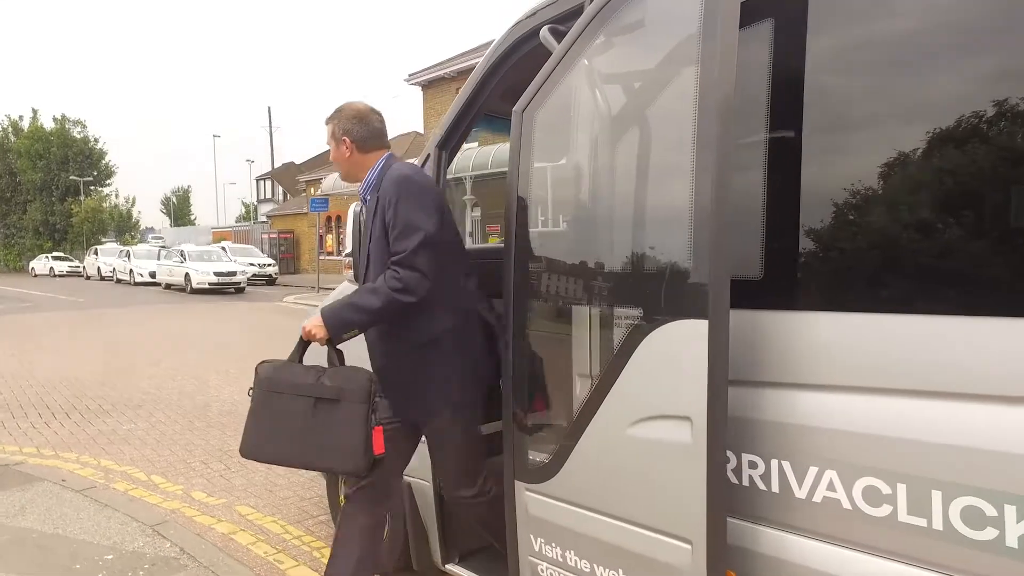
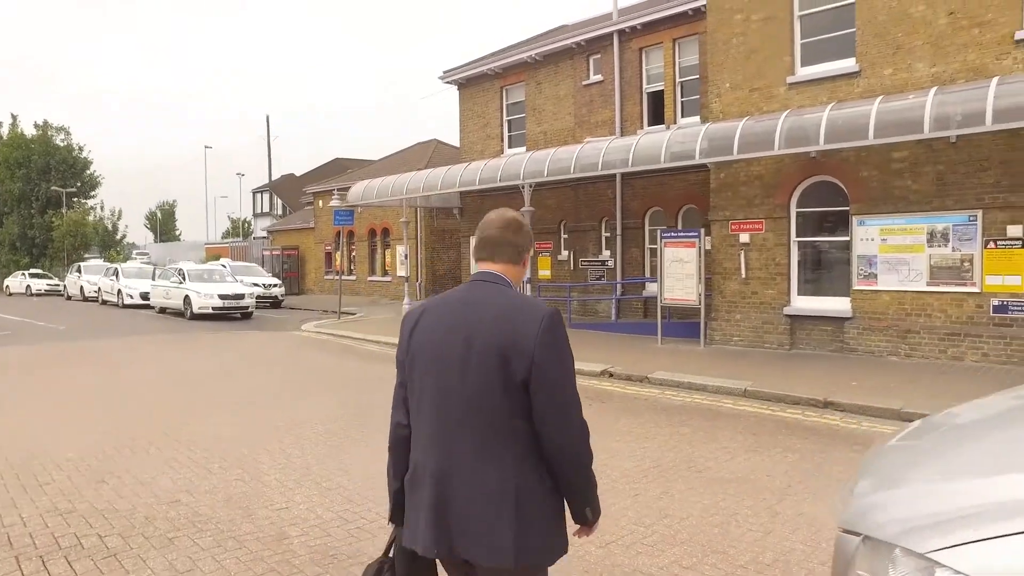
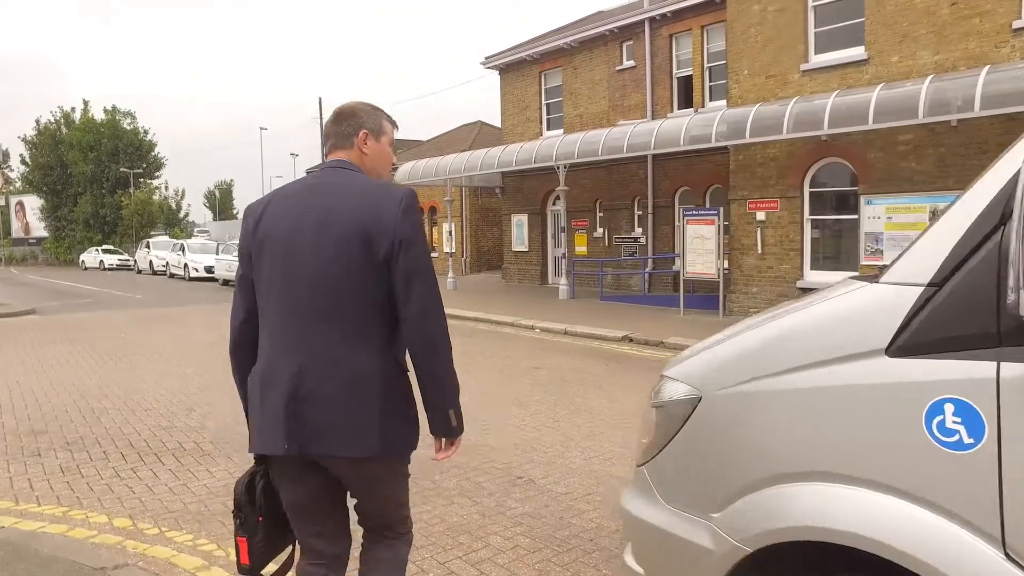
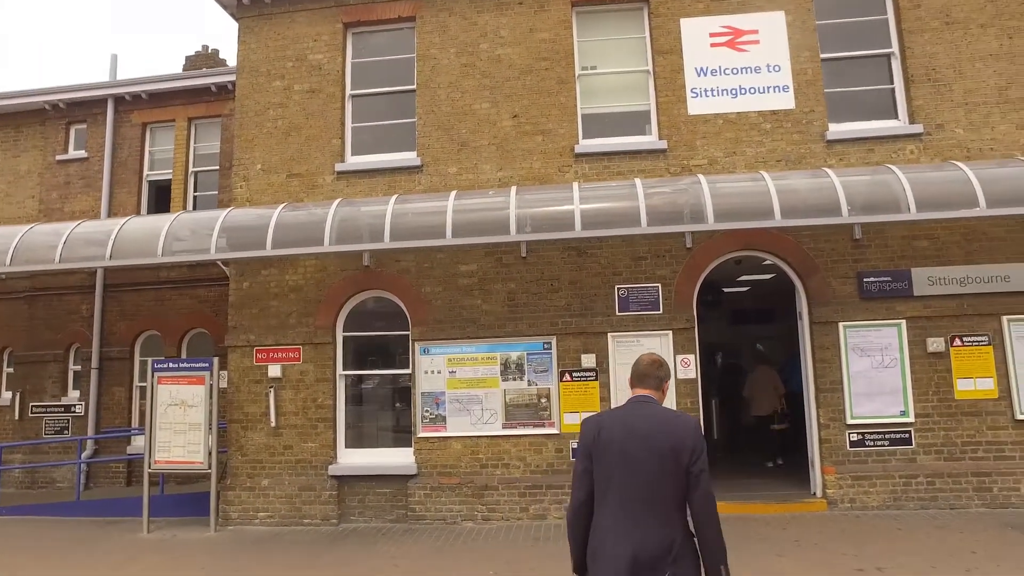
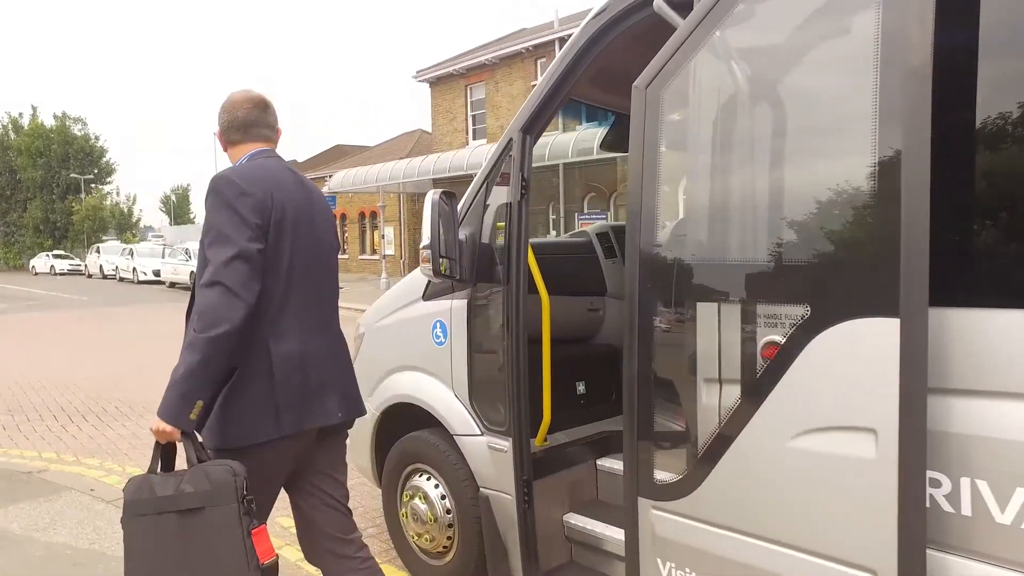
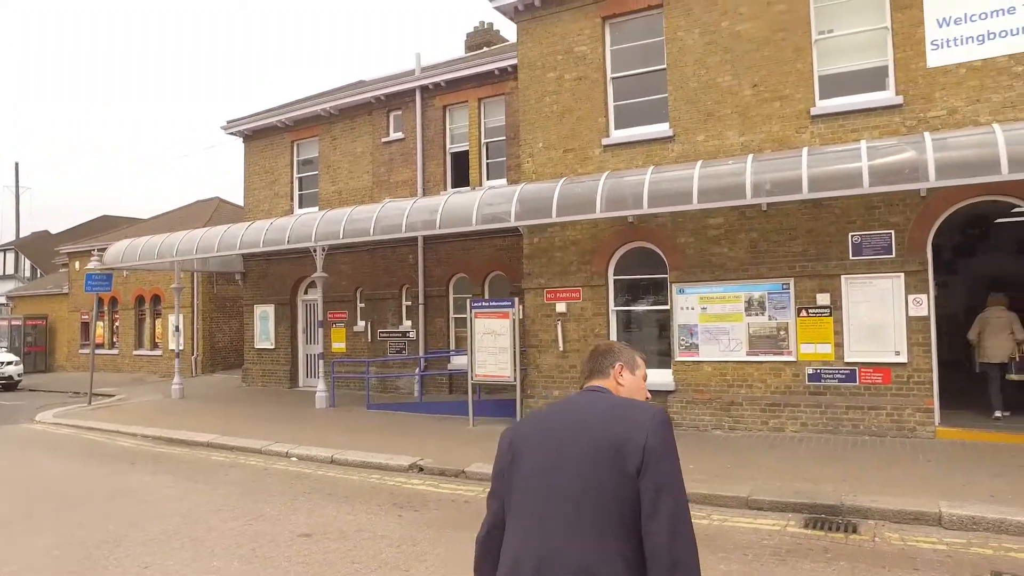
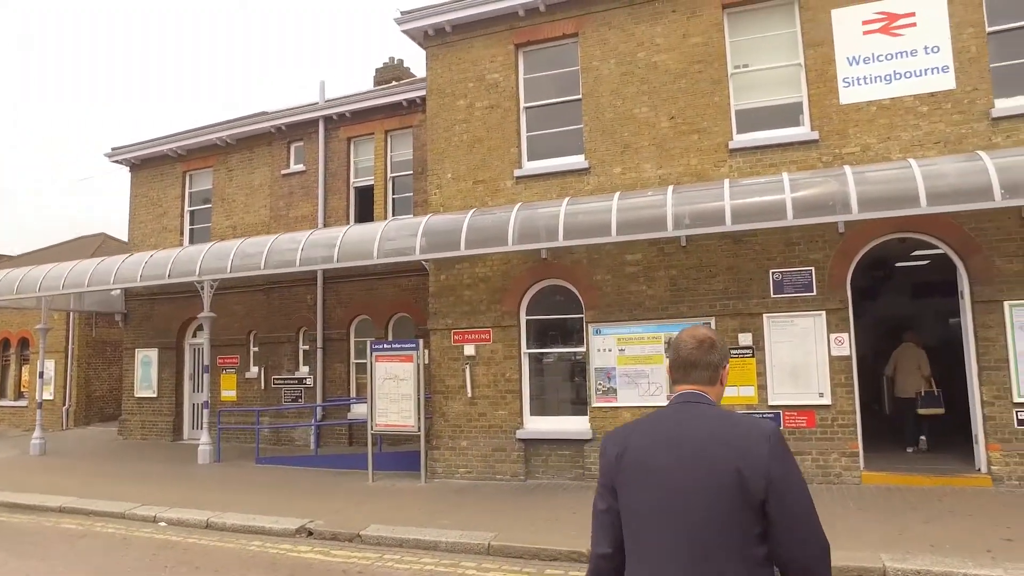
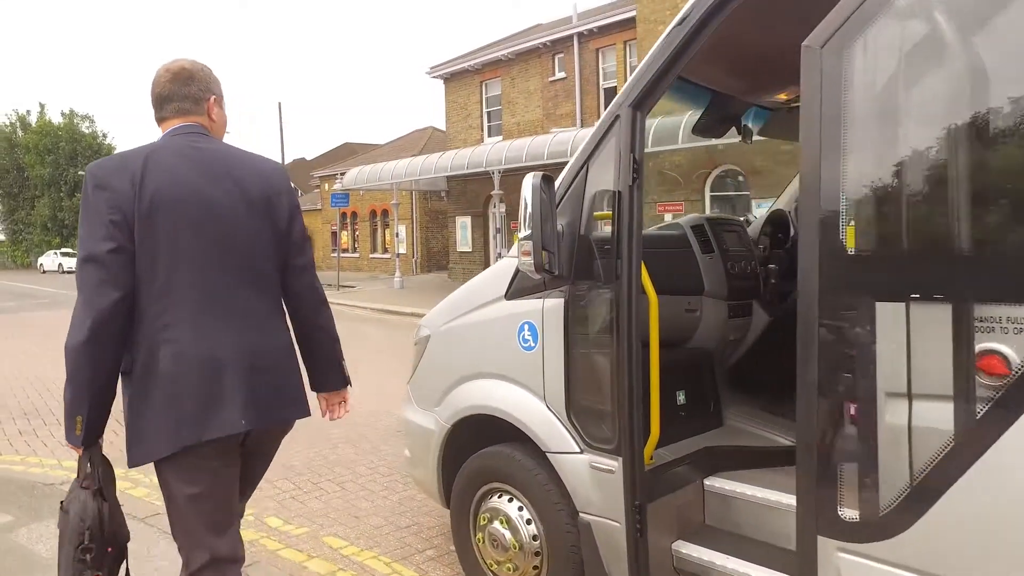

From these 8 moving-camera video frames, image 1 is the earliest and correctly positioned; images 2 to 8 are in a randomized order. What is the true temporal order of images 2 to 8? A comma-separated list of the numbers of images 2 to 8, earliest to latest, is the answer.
5, 8, 3, 2, 6, 7, 4
